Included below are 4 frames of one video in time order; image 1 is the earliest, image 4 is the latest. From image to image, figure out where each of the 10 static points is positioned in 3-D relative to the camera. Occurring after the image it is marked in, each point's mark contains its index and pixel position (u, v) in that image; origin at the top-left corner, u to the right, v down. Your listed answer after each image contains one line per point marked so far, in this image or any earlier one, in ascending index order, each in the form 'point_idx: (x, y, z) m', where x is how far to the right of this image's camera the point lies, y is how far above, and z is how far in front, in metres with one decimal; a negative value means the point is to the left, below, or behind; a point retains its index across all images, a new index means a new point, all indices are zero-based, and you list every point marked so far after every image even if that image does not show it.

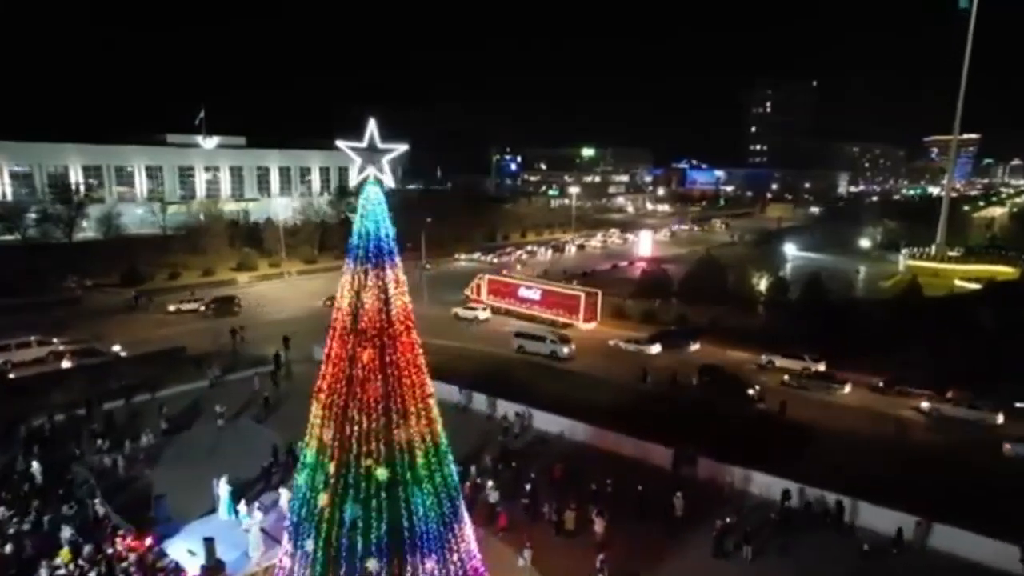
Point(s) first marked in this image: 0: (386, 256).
0: (-1.6, +0.5, +9.6) m
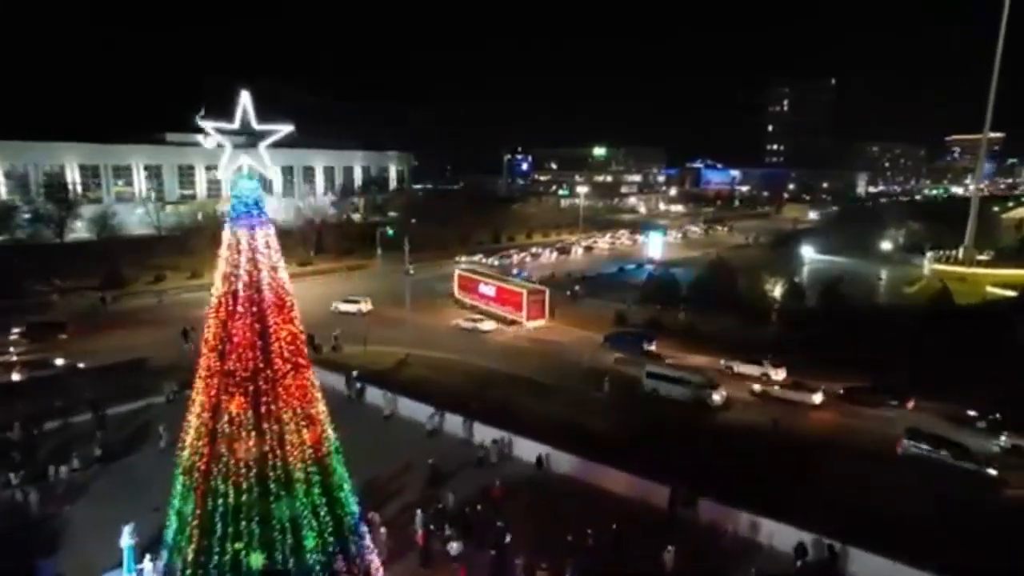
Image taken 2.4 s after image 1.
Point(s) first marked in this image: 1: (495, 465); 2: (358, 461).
0: (-2.4, +0.2, +7.2) m
1: (-0.4, -4.4, +18.8) m
2: (-4.0, -4.5, +19.4) m
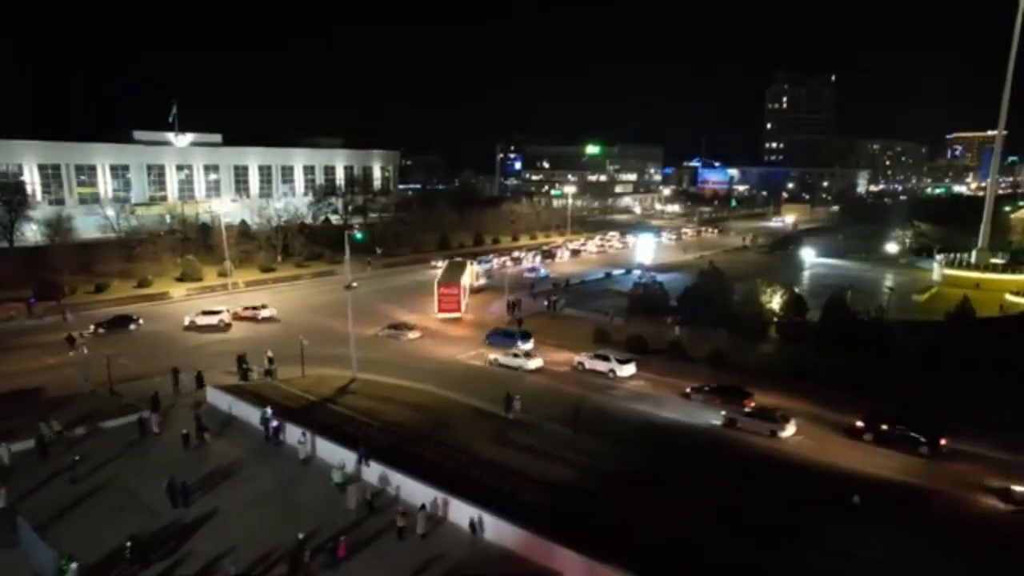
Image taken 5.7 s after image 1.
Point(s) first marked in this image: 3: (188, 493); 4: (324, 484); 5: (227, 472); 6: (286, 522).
0: (-3.8, -0.3, +3.4) m
1: (-1.8, -5.0, +15.0) m
2: (-5.4, -5.1, +15.6) m
3: (-7.4, -4.7, +17.1) m
4: (-4.3, -4.6, +17.5) m
5: (-6.9, -4.5, +18.4) m
6: (-4.8, -5.0, +16.0) m
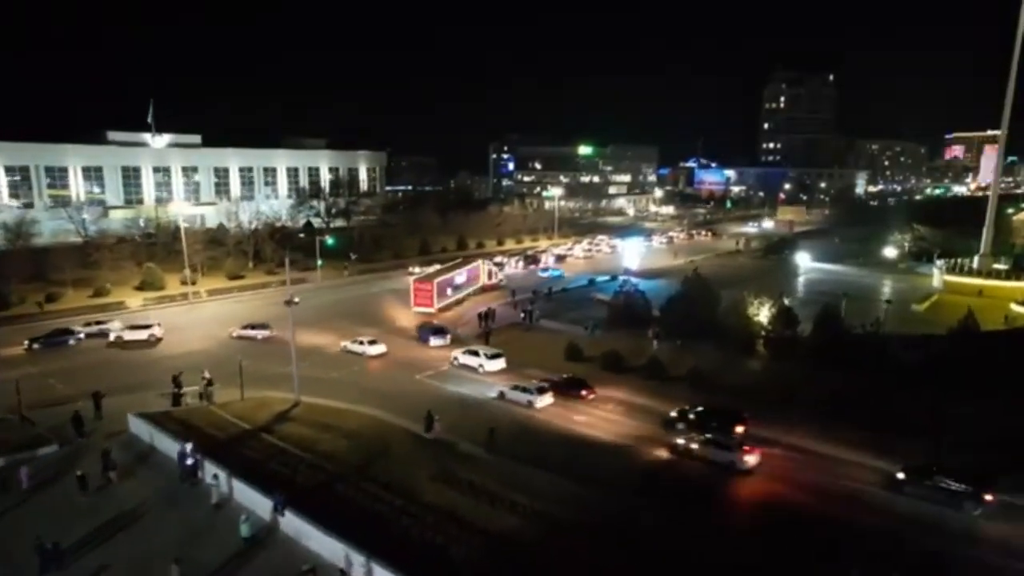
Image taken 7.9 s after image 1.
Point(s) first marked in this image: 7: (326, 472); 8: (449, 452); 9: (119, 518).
0: (-5.1, -0.8, +1.0) m
1: (-3.1, -5.4, +12.7) m
2: (-6.7, -5.5, +13.3) m
3: (-8.7, -5.2, +14.8) m
4: (-5.6, -5.1, +15.2) m
5: (-8.2, -4.9, +16.1) m
6: (-6.1, -5.4, +13.7) m
7: (-4.3, -4.5, +17.9) m
8: (-1.6, -4.4, +20.4) m
9: (-8.4, -5.0, +16.0) m
